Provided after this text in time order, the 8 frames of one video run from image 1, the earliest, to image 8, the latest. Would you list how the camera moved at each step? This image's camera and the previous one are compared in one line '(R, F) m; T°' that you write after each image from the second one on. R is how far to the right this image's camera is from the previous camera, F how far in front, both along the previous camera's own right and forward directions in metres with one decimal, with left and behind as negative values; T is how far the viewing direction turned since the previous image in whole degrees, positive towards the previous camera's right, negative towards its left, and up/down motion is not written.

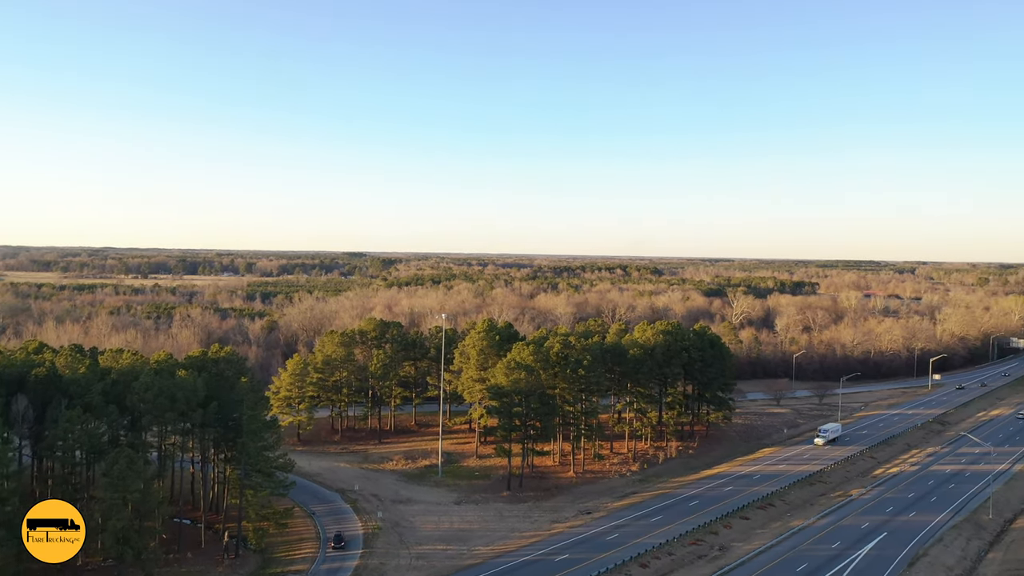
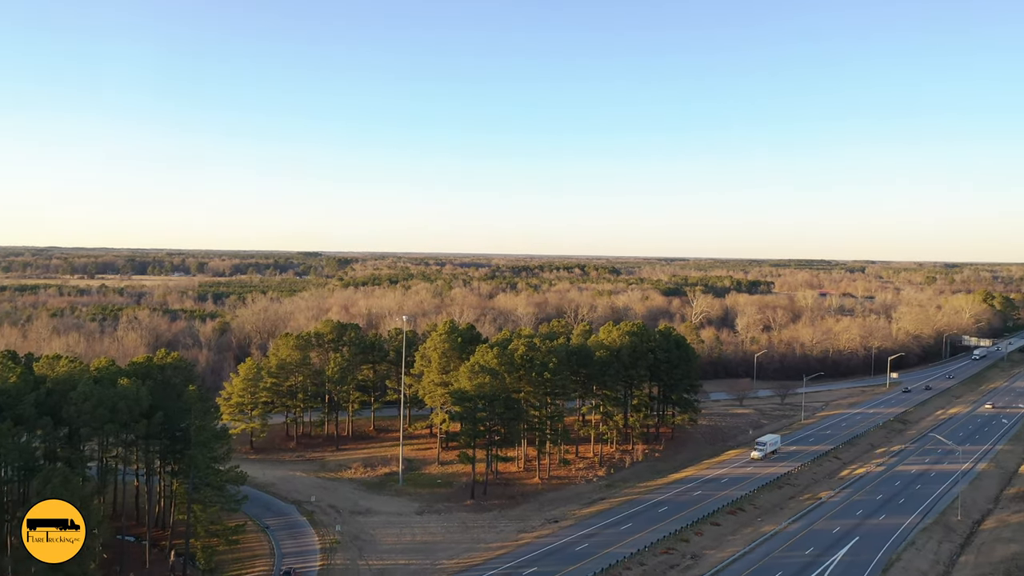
(-0.1, +1.1) m; +4°
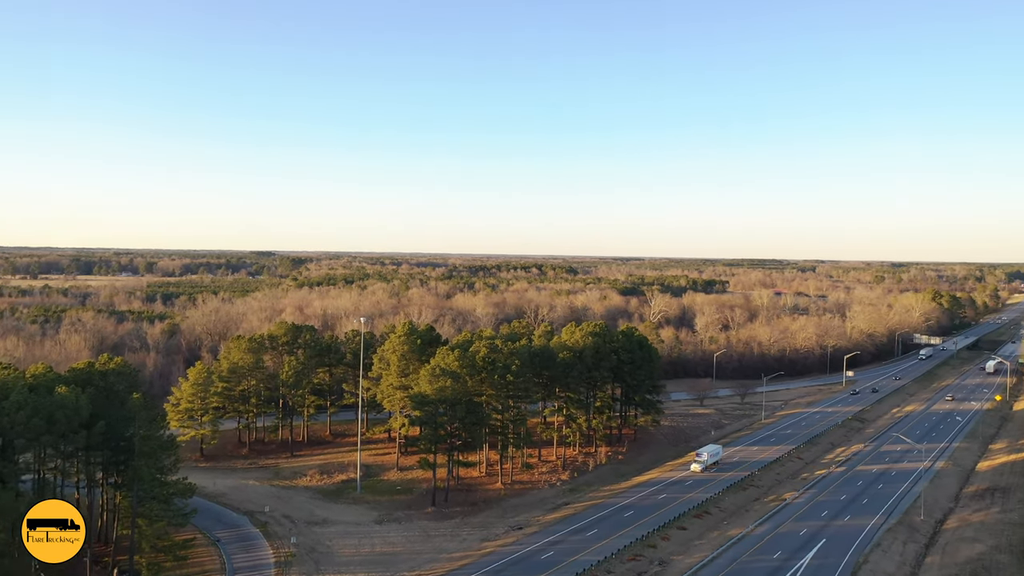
(0.0, +0.9) m; +4°
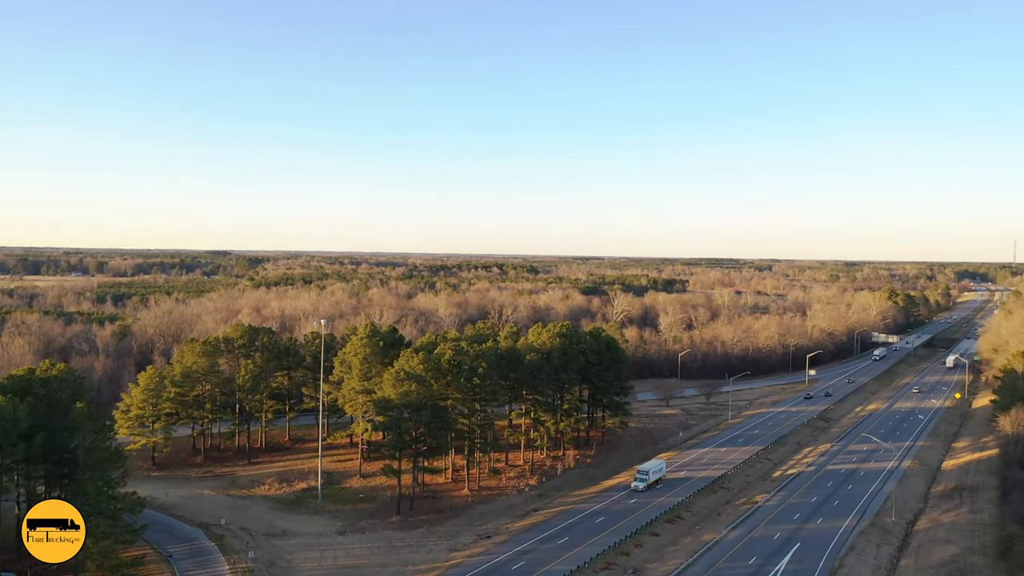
(-0.2, +0.9) m; +4°
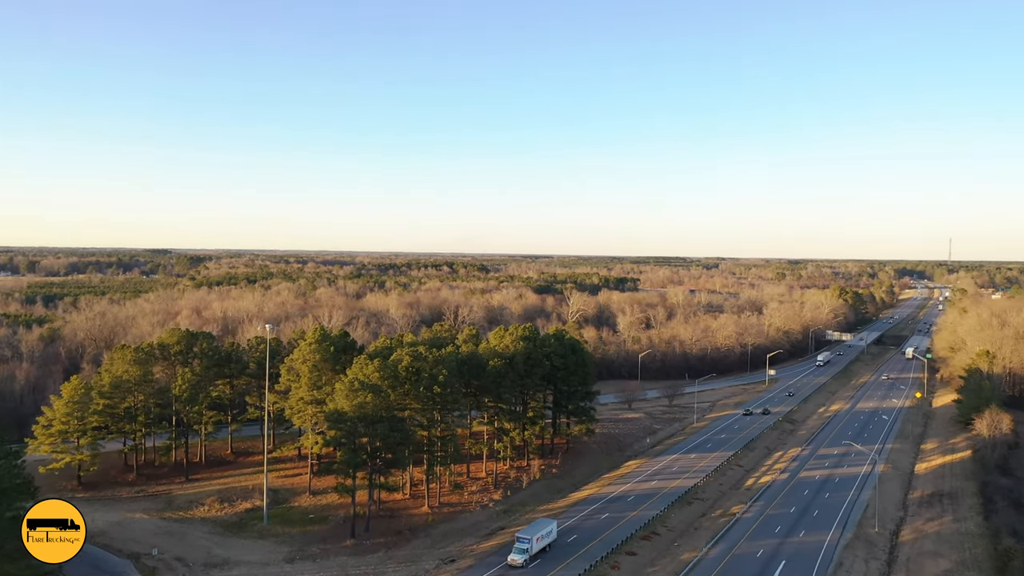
(-0.5, +1.8) m; +5°
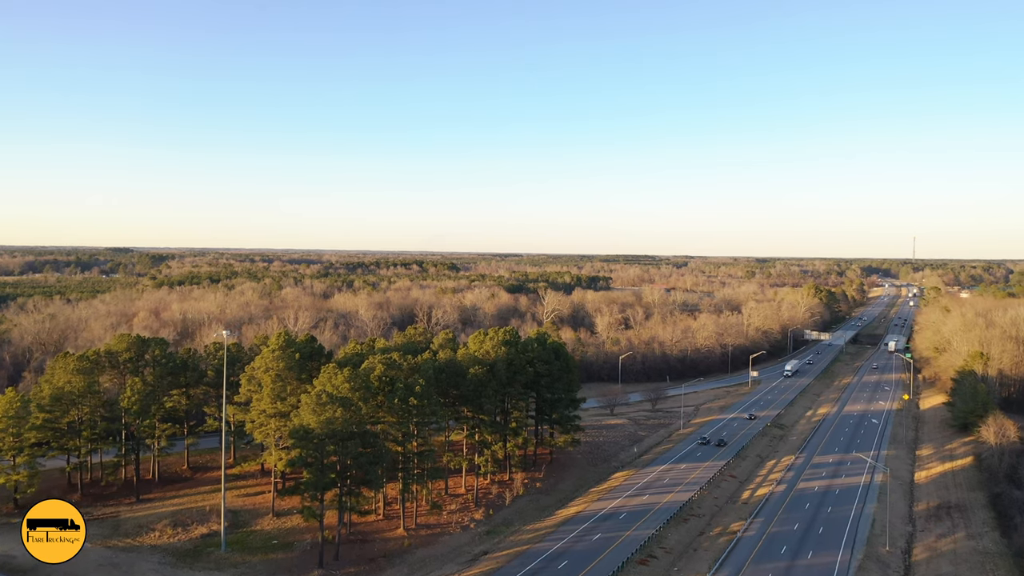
(-0.5, +1.8) m; +3°
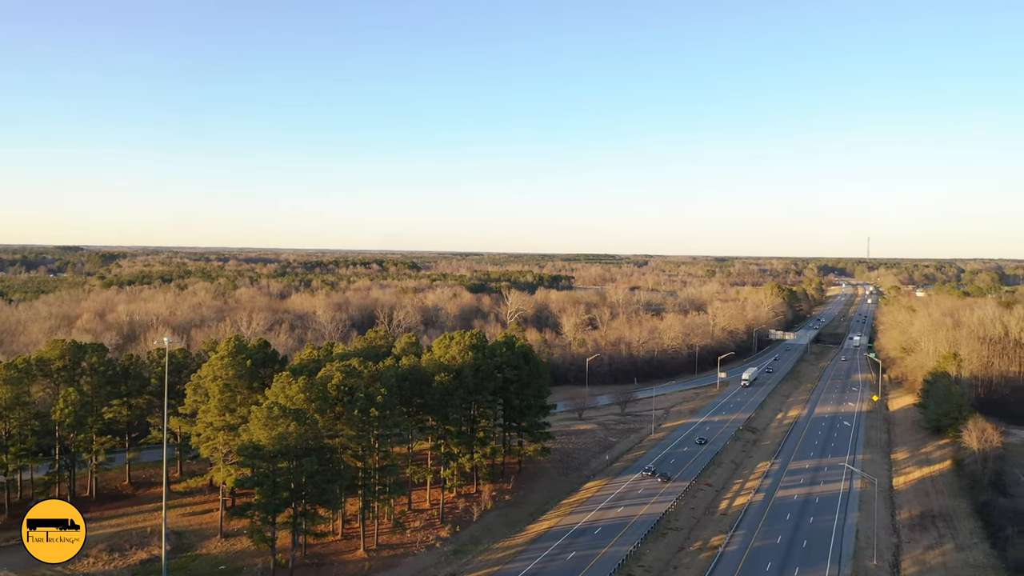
(-0.2, +1.6) m; +4°
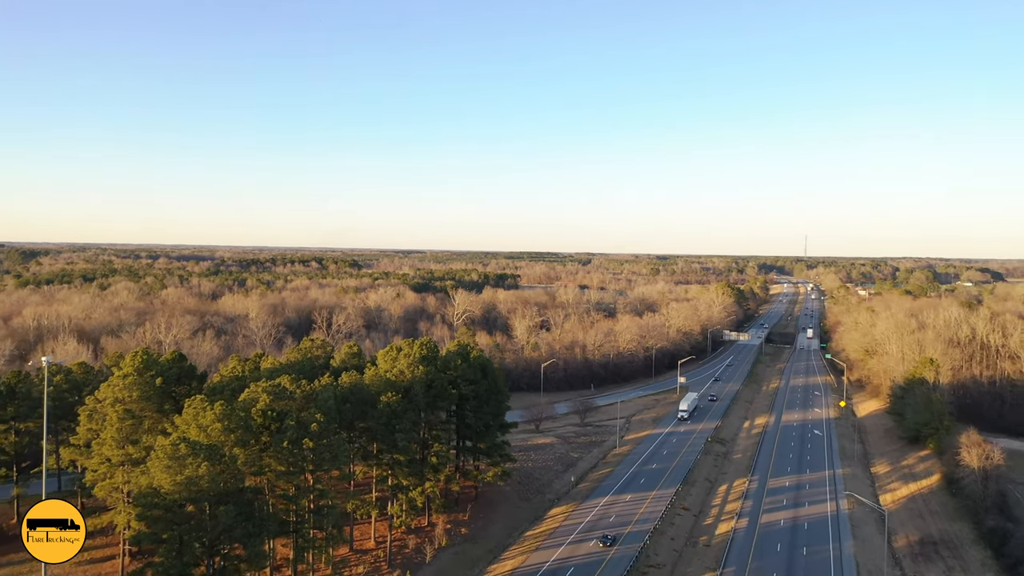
(-0.5, +2.9) m; +5°
